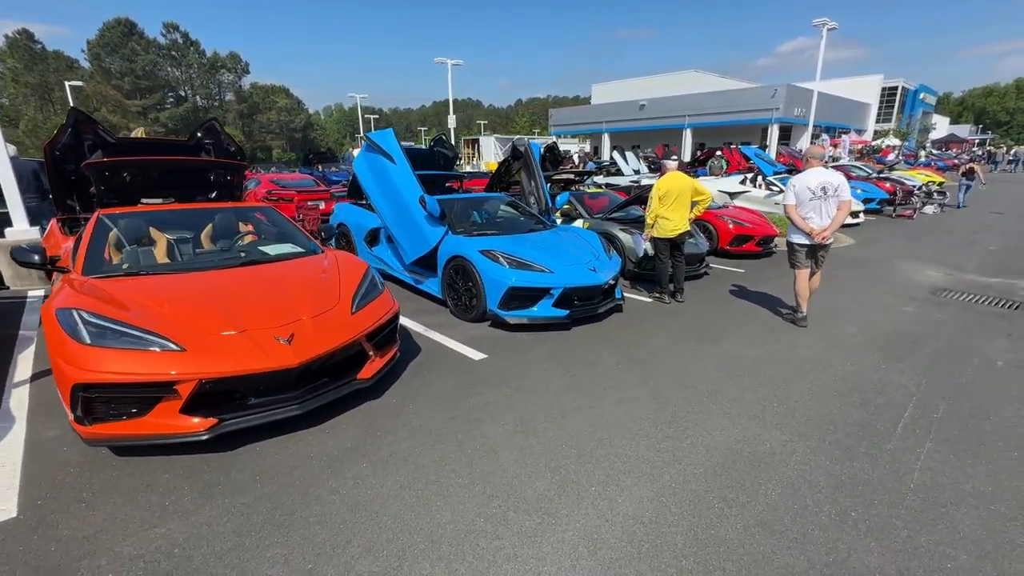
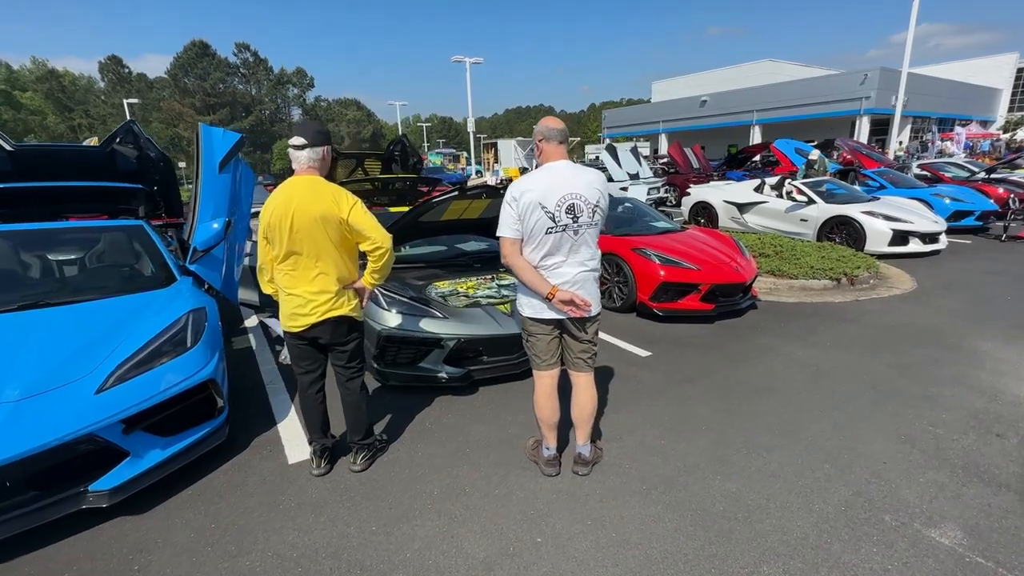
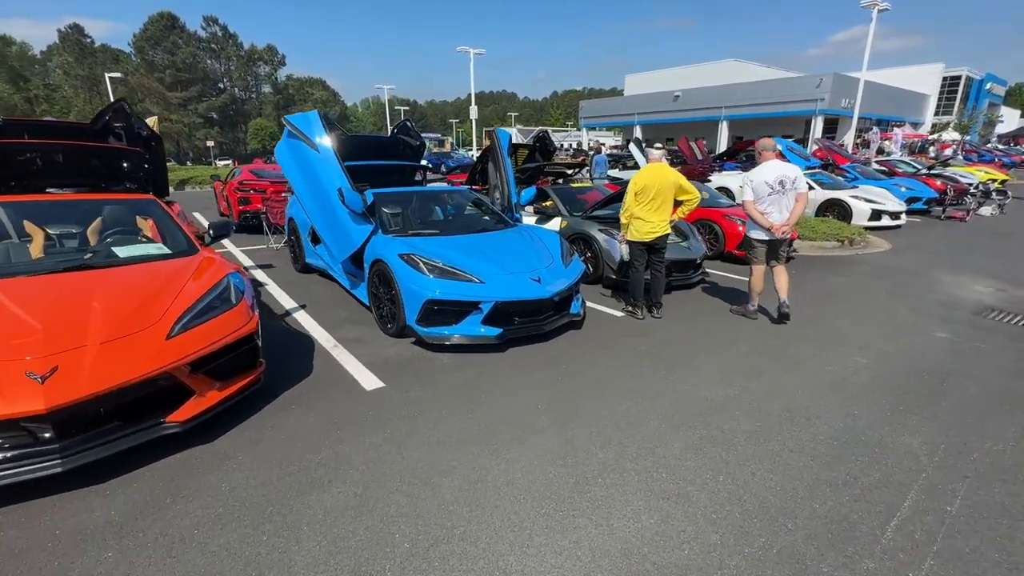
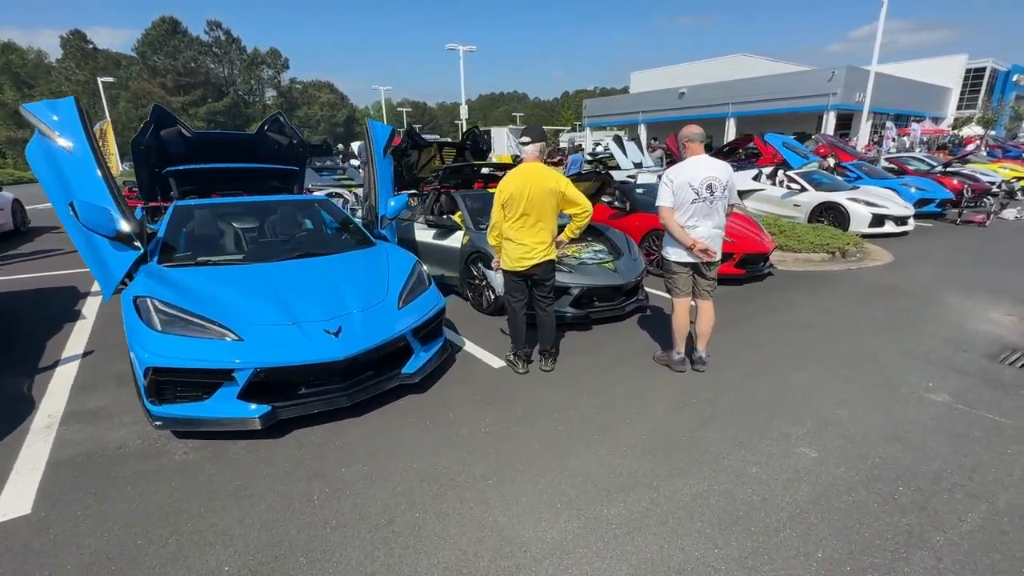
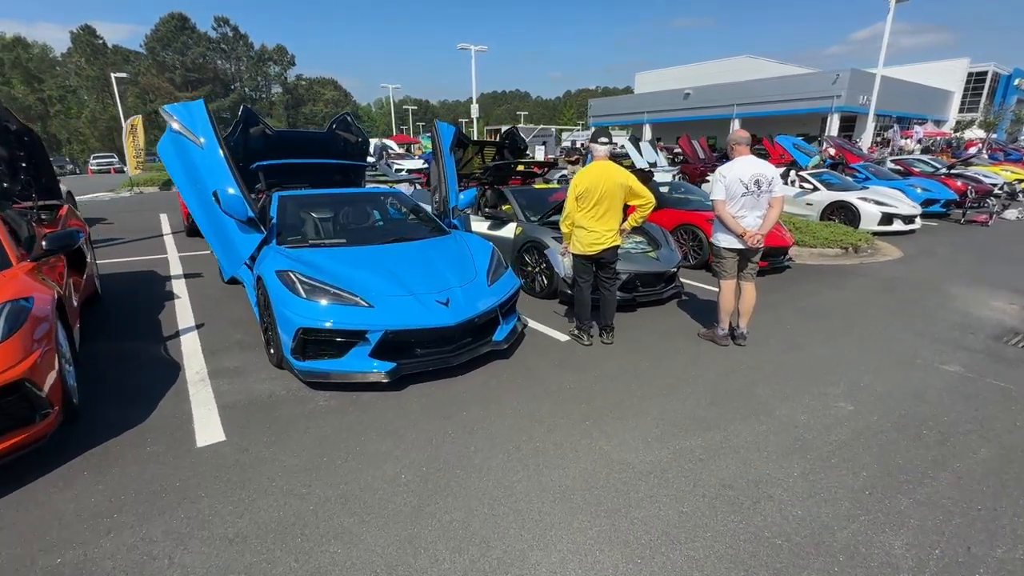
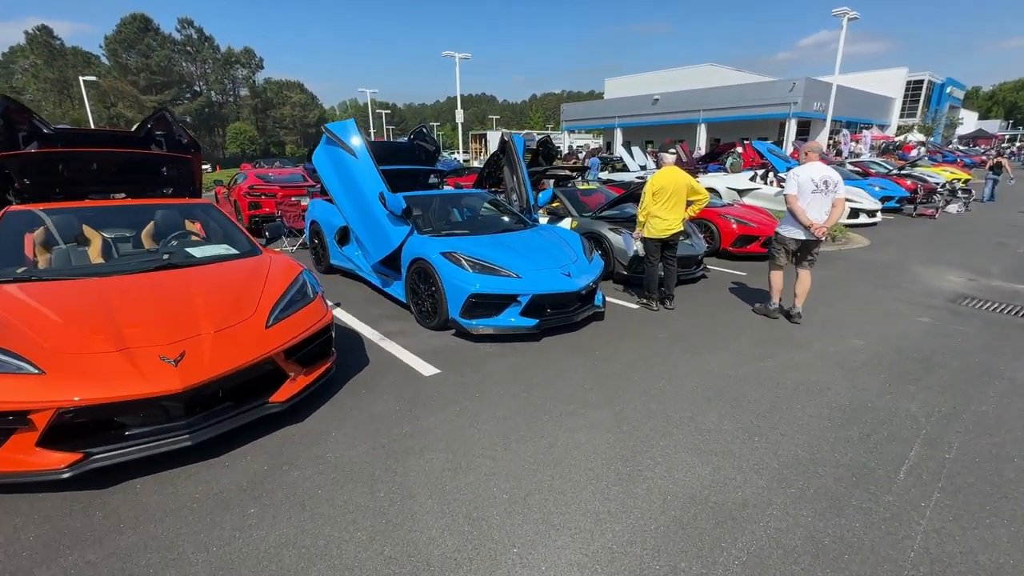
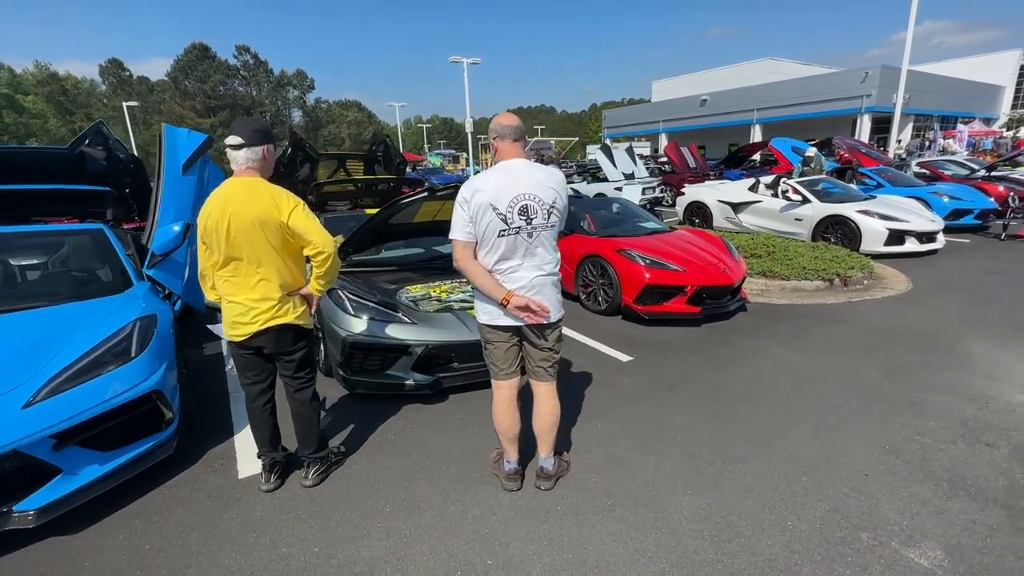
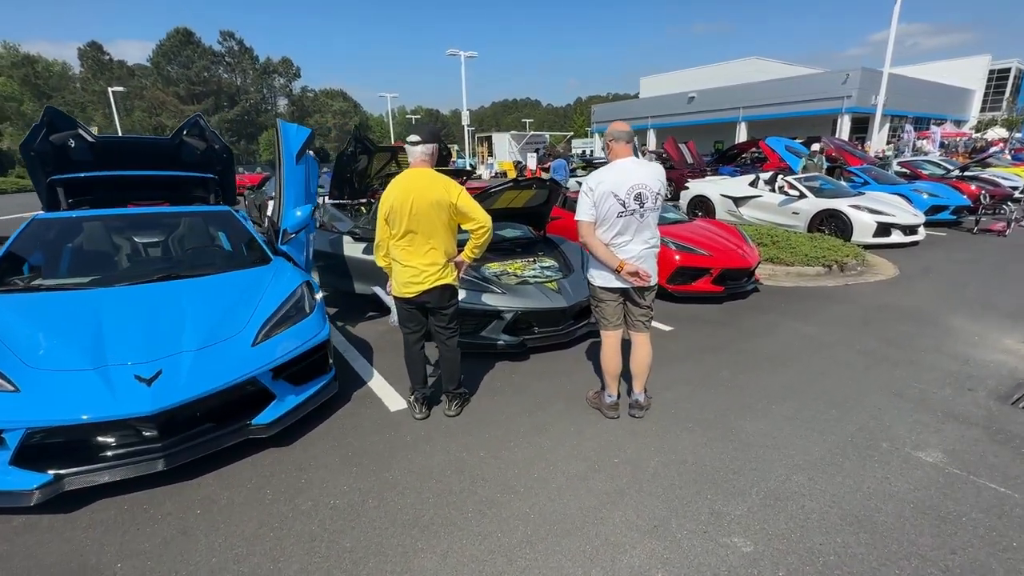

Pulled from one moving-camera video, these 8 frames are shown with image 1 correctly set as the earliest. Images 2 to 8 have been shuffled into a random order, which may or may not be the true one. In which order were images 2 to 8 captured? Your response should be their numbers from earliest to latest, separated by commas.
6, 3, 5, 4, 8, 2, 7
